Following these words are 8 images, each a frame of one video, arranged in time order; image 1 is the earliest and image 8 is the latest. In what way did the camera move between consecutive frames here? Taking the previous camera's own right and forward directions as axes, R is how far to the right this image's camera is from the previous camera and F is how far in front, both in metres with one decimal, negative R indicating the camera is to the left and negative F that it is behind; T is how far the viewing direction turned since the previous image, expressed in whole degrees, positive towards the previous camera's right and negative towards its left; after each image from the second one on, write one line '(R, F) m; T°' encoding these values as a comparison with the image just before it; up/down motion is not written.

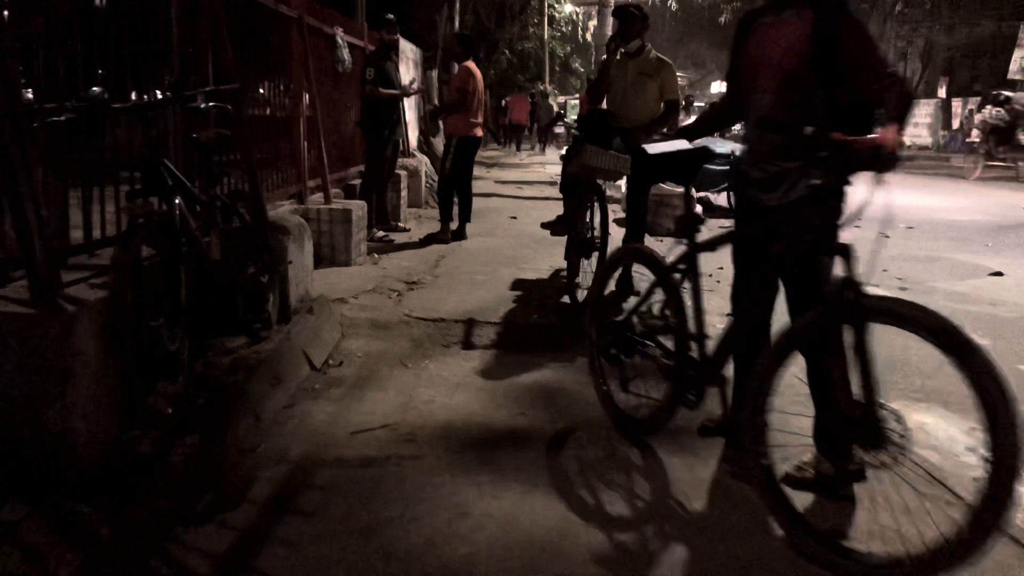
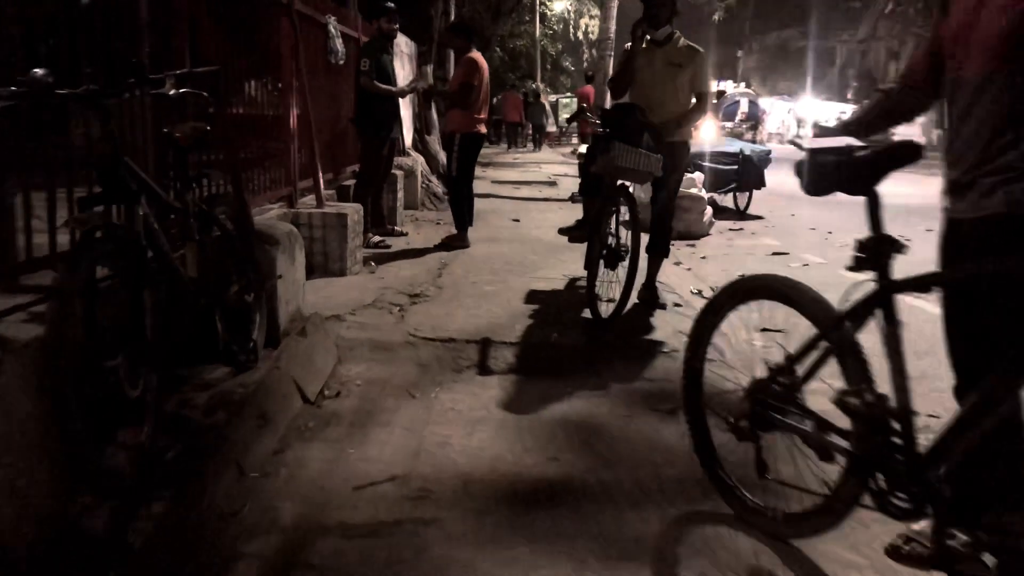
(-0.1, +0.5) m; +1°
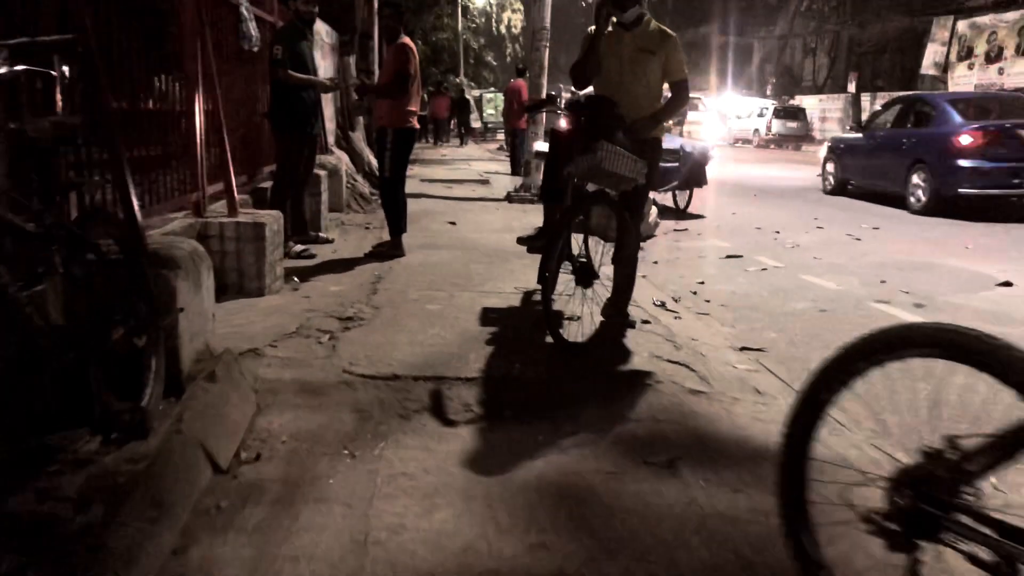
(-0.1, +0.7) m; +5°
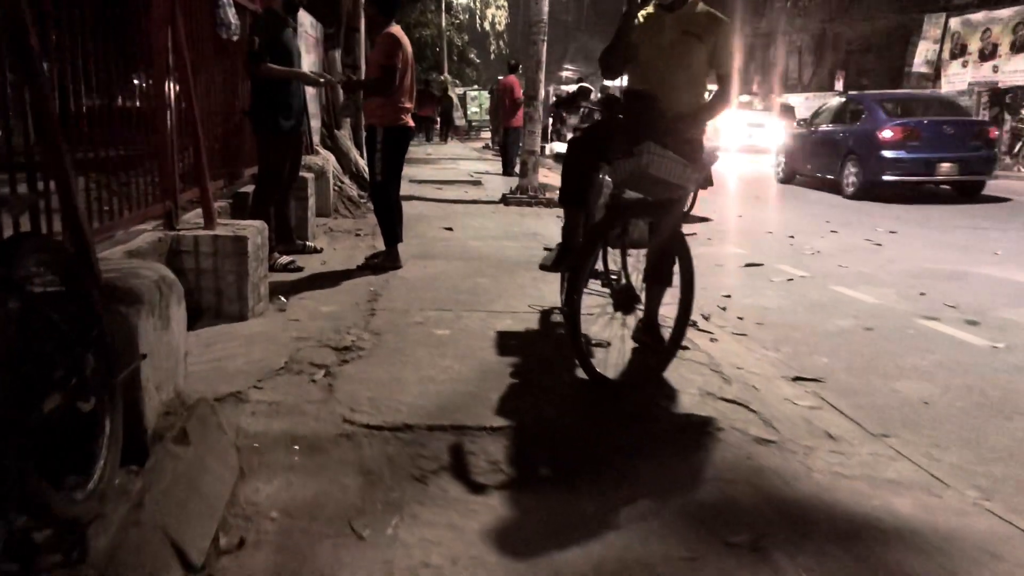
(-0.2, +0.6) m; +1°
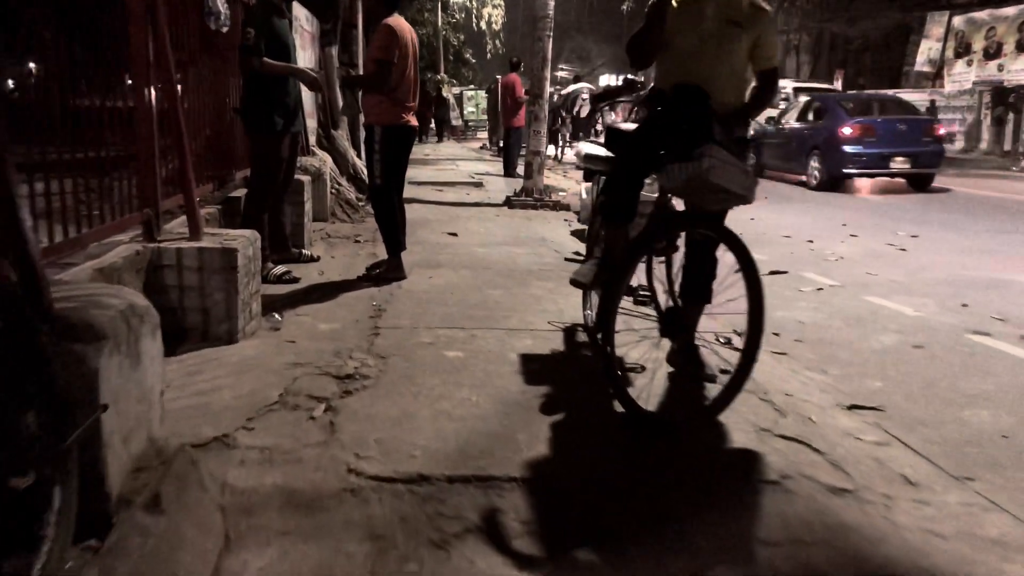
(-0.1, +0.4) m; 0°
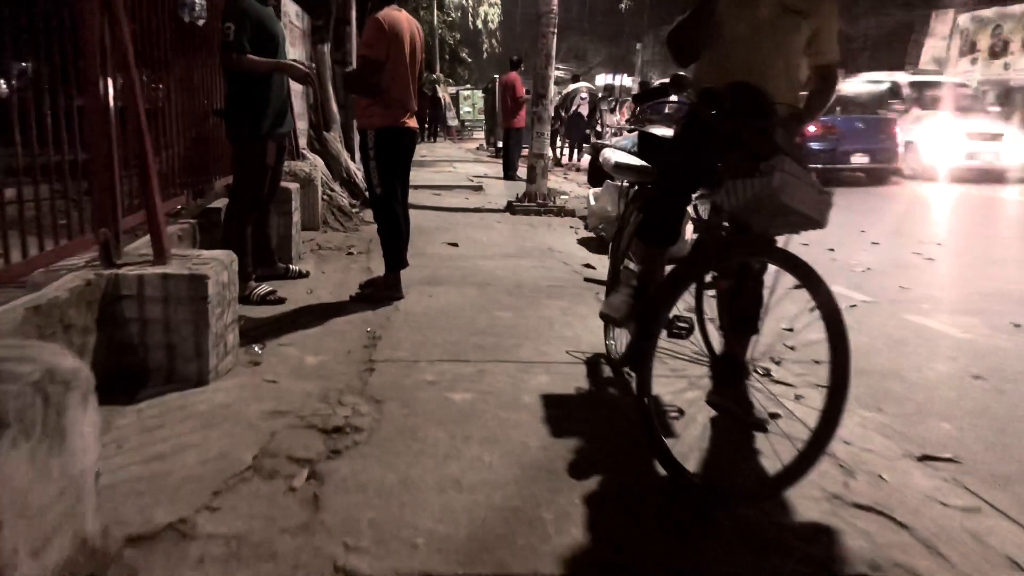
(-0.1, +0.5) m; 0°
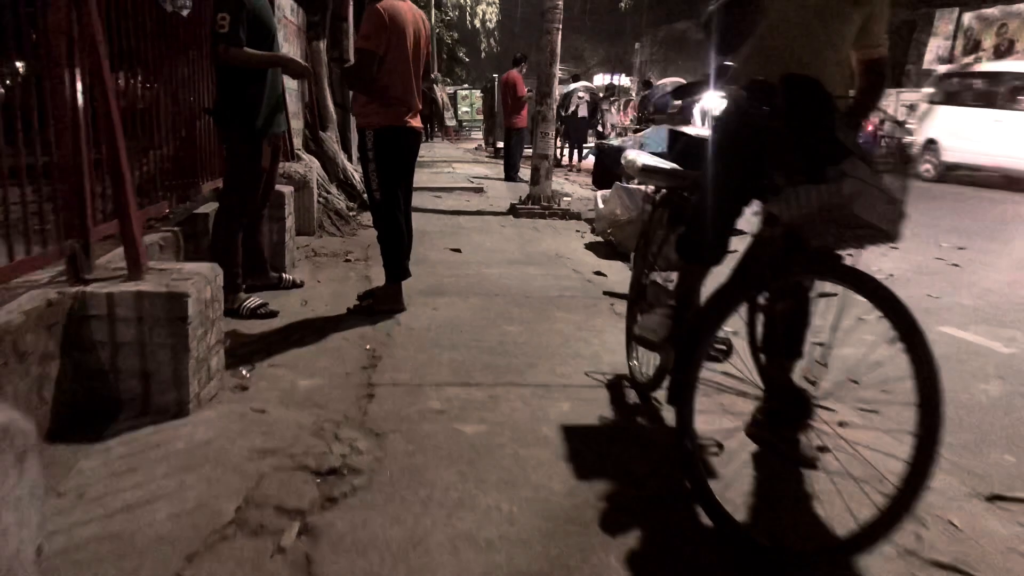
(-0.1, +0.3) m; 0°
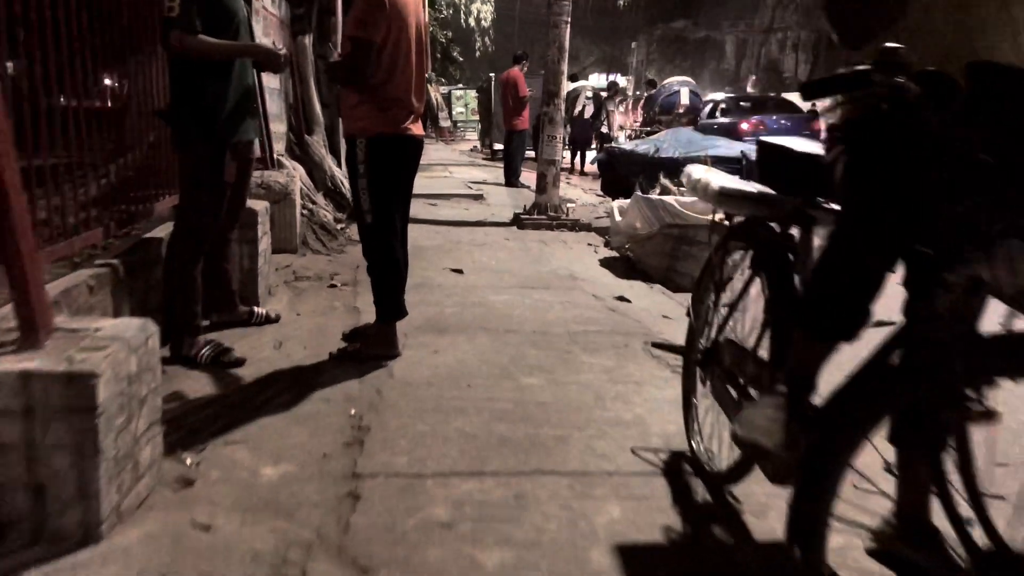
(-0.1, +0.8) m; 0°
